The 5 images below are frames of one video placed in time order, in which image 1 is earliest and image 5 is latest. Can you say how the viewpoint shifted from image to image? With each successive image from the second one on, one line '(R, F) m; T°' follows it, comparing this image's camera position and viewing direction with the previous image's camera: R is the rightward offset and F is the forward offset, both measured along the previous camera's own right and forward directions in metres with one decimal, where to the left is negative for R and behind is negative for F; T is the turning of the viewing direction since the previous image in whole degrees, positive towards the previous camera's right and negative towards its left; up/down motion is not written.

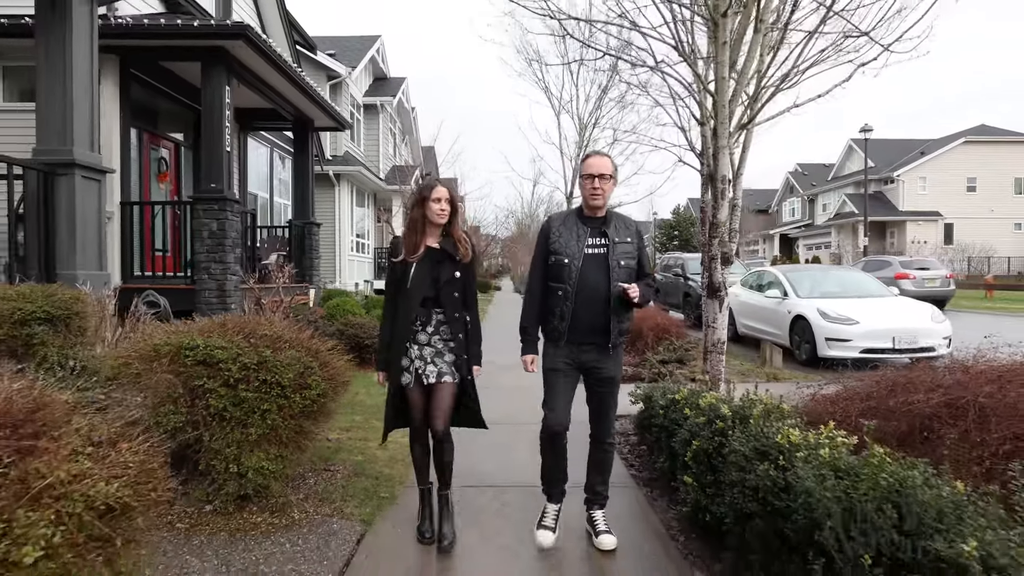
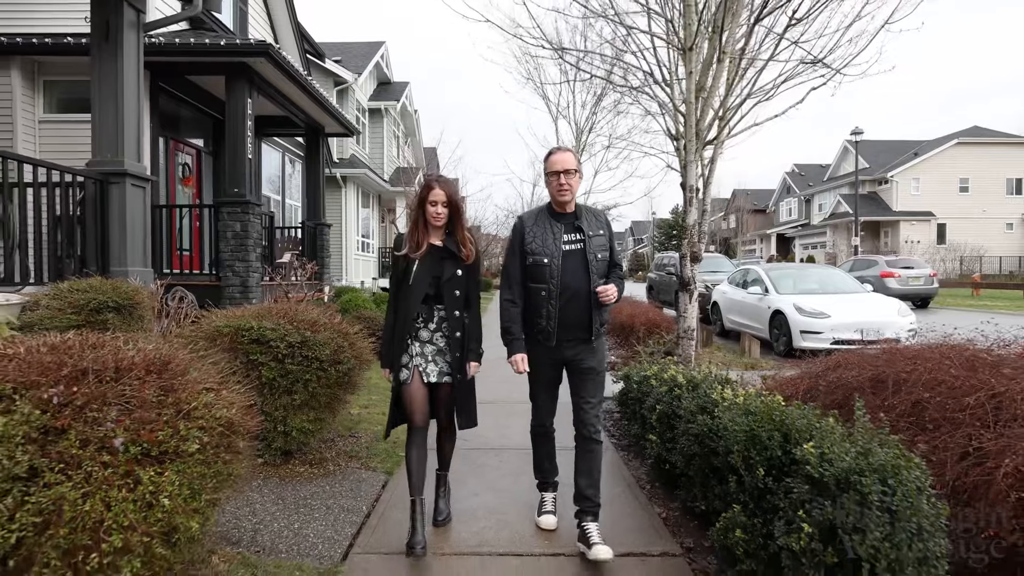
(0.0, -0.7) m; 0°
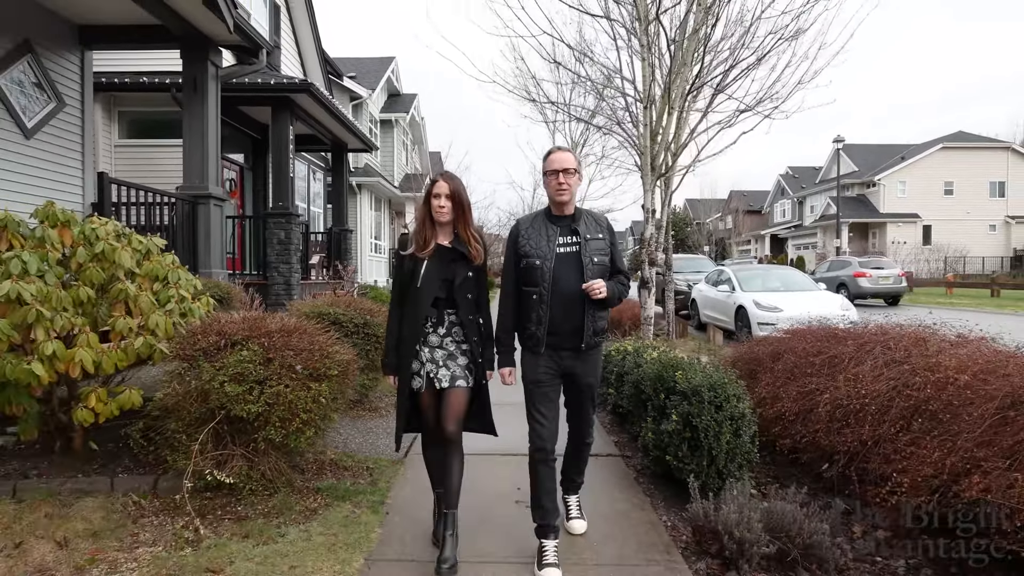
(0.0, -1.6) m; 0°
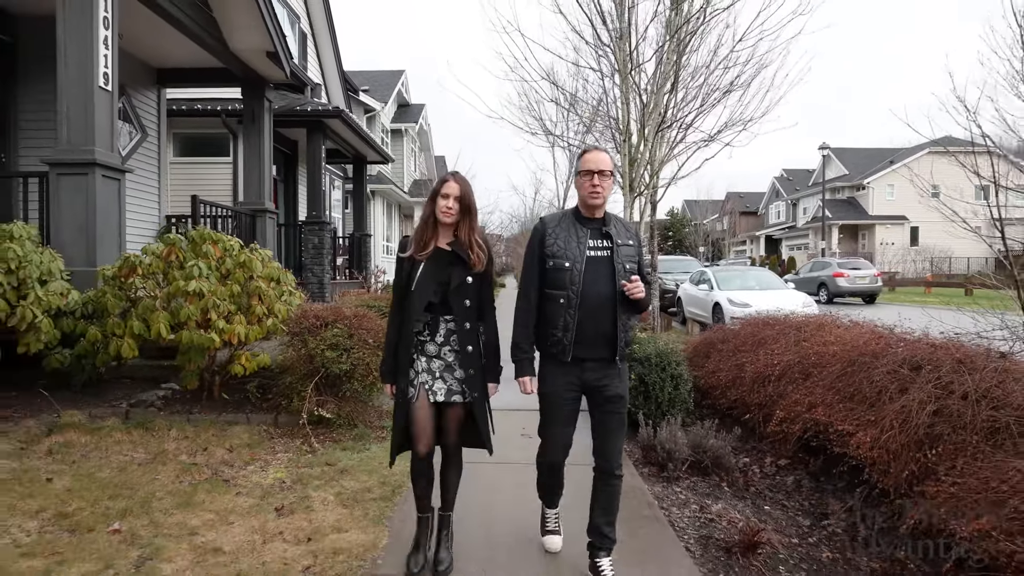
(-0.1, -1.5) m; 0°
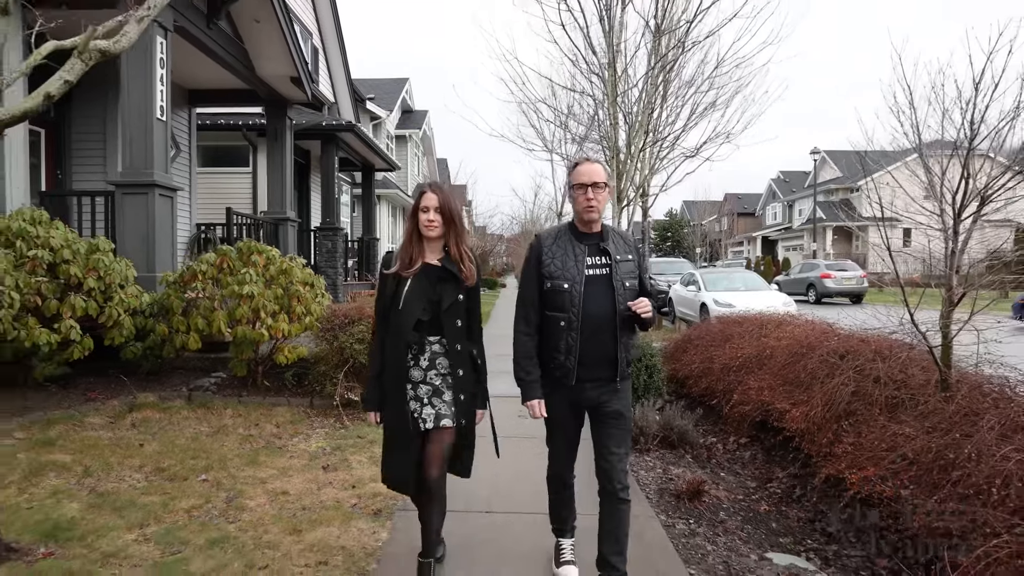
(0.0, -0.9) m; 0°
